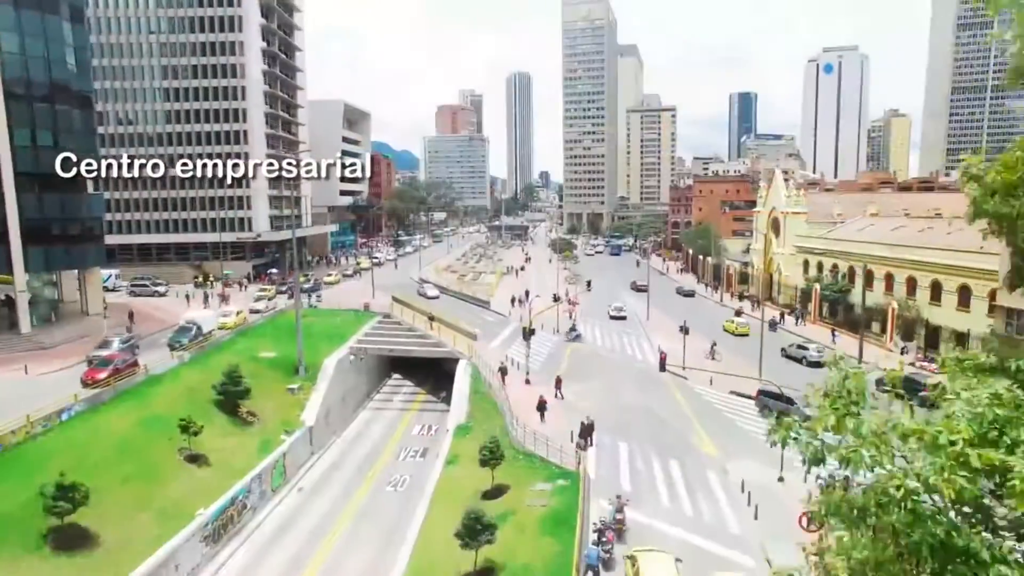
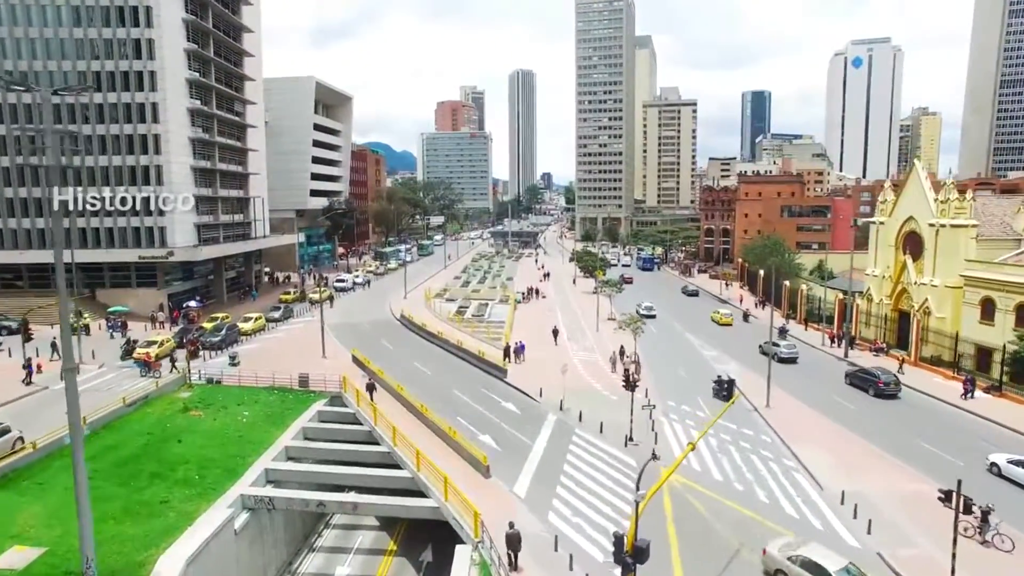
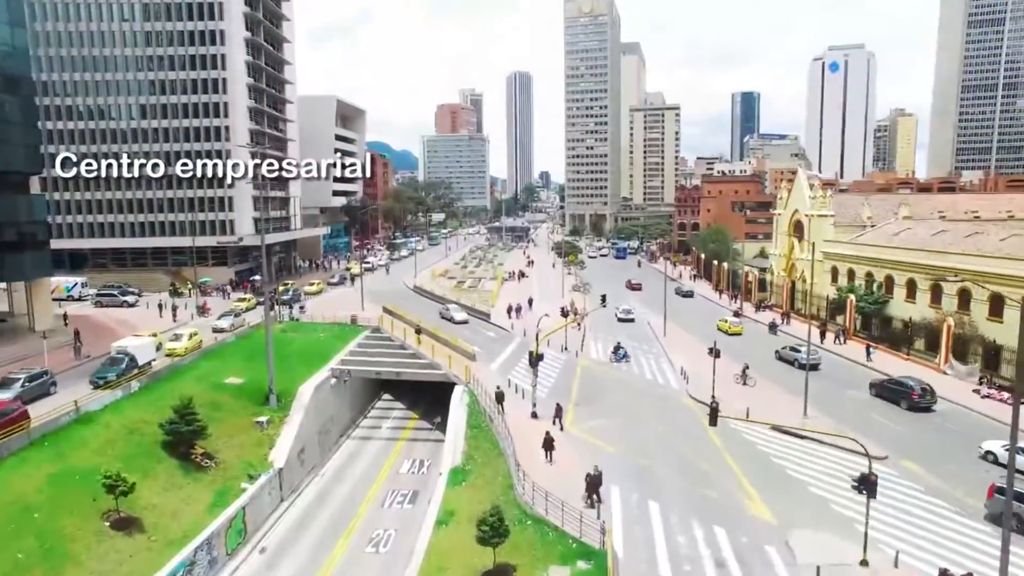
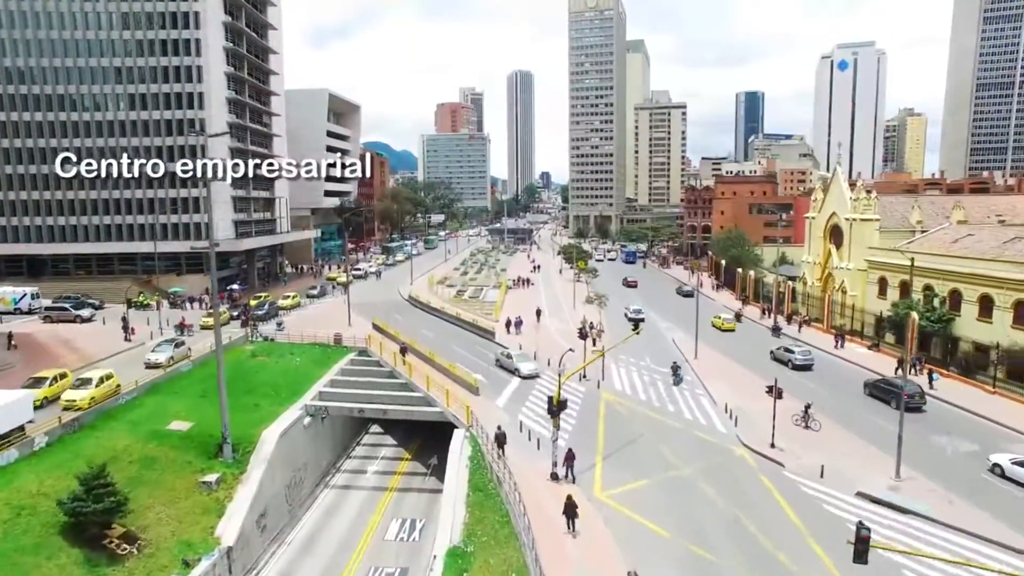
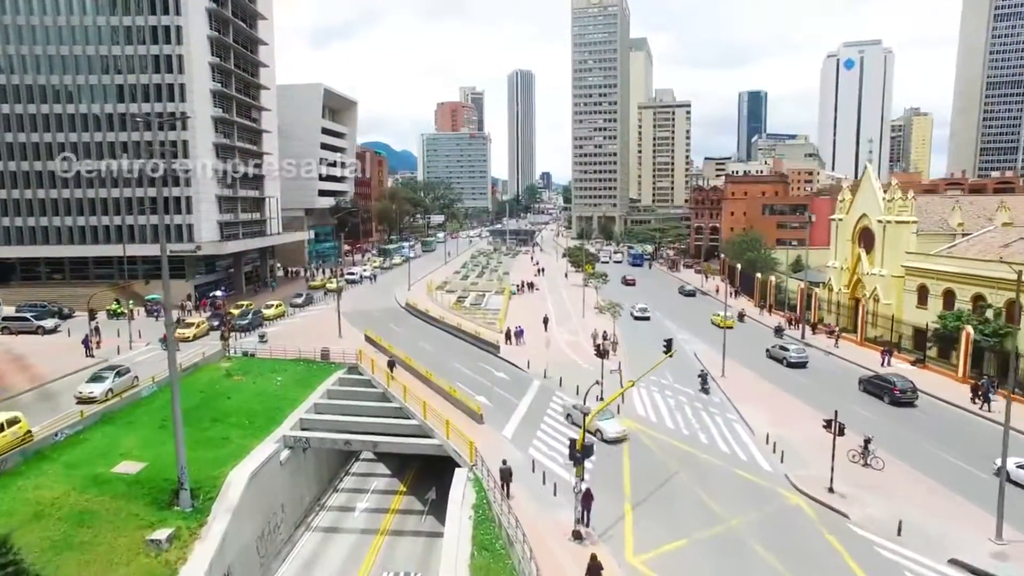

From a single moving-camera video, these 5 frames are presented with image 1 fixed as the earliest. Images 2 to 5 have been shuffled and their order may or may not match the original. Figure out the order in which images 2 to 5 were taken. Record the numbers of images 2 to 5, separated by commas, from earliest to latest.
3, 4, 5, 2
